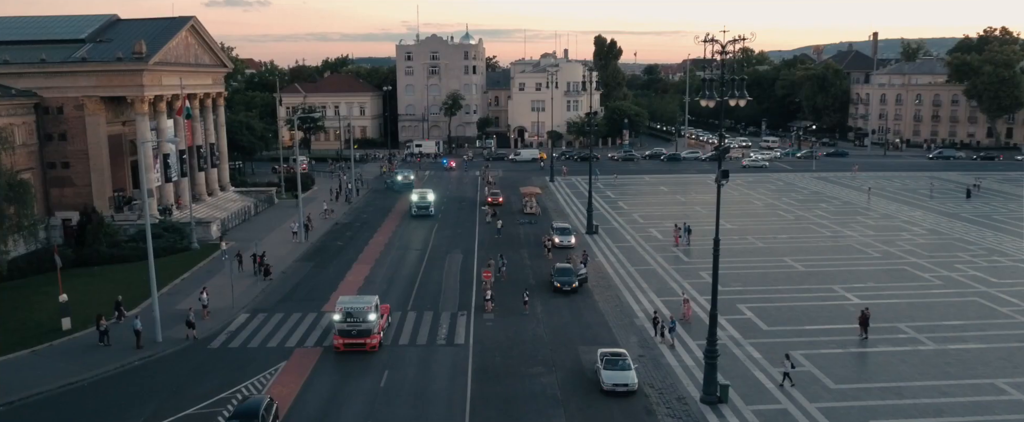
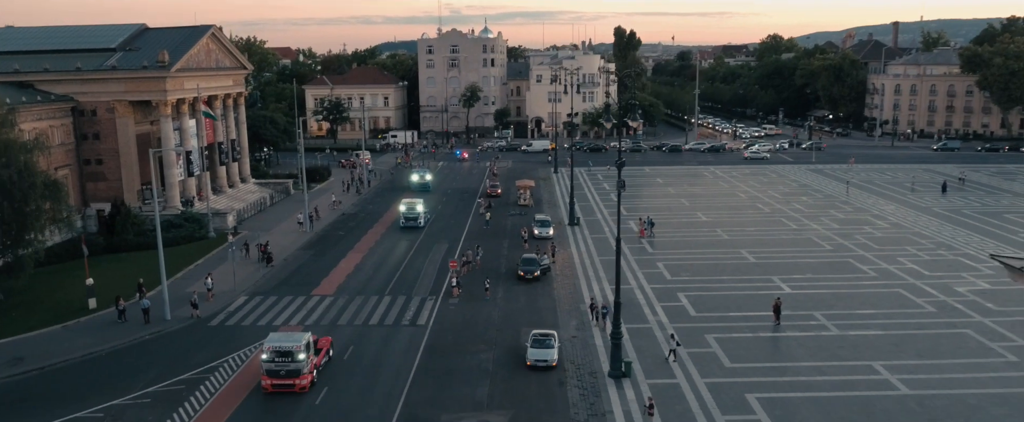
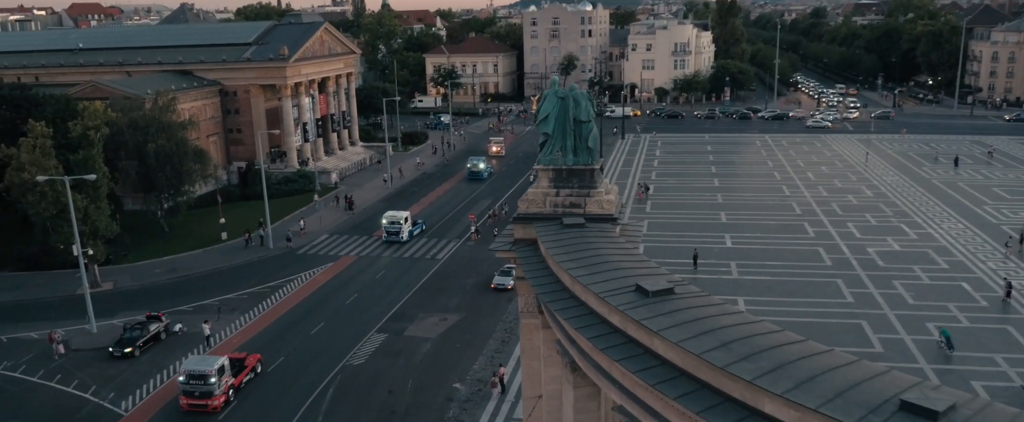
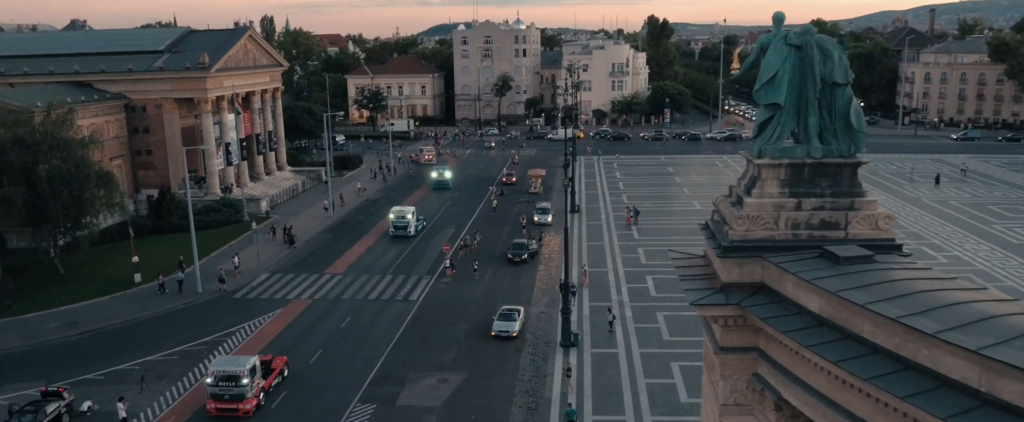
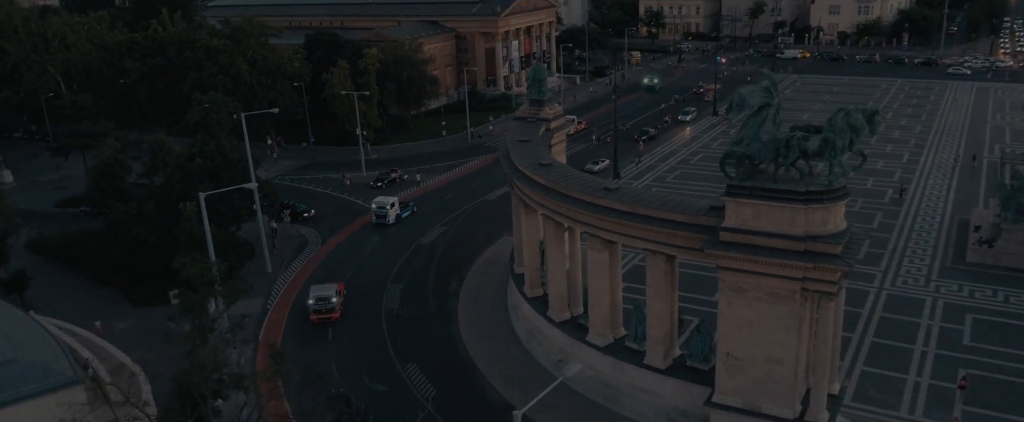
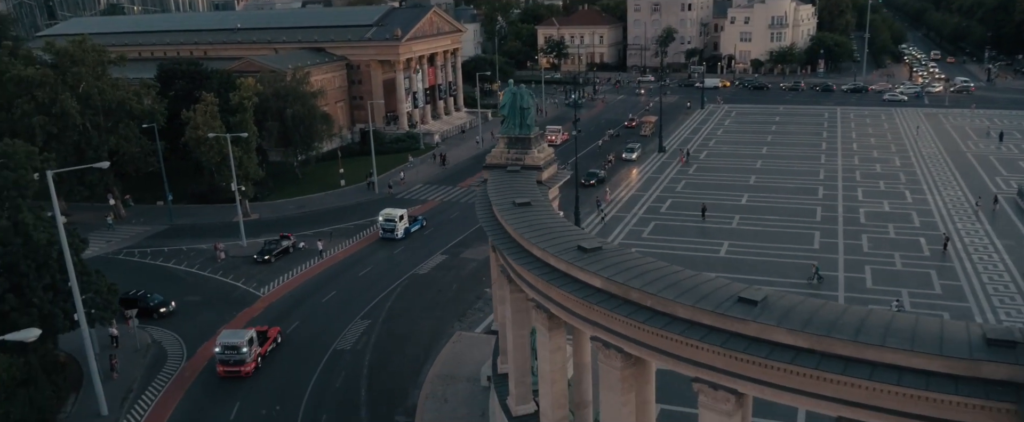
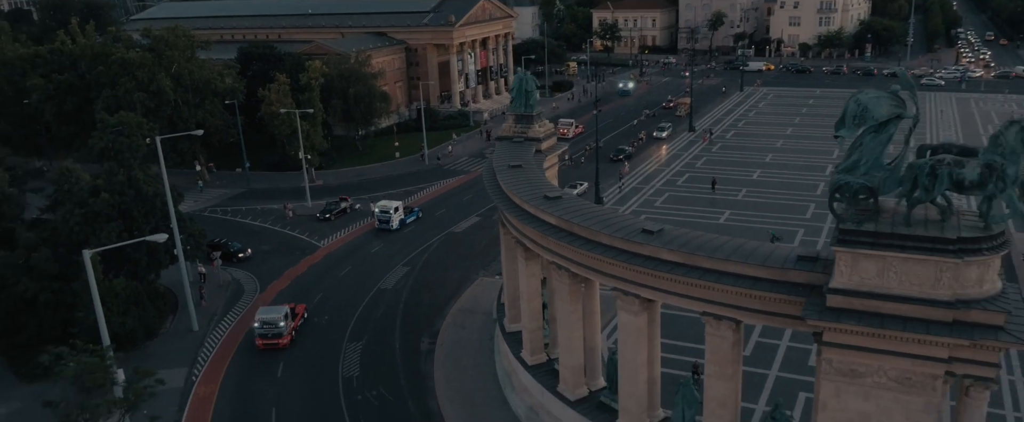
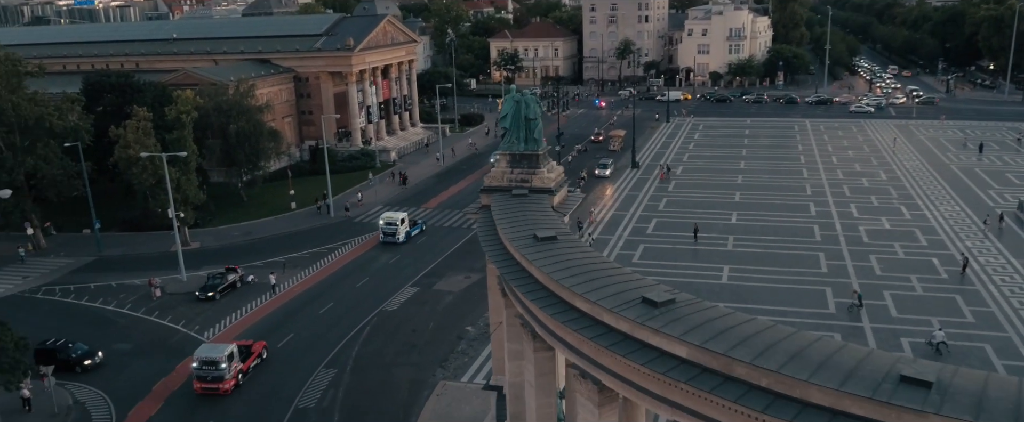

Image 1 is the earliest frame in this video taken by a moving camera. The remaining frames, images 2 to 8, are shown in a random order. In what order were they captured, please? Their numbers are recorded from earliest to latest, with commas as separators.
2, 4, 3, 8, 6, 7, 5
